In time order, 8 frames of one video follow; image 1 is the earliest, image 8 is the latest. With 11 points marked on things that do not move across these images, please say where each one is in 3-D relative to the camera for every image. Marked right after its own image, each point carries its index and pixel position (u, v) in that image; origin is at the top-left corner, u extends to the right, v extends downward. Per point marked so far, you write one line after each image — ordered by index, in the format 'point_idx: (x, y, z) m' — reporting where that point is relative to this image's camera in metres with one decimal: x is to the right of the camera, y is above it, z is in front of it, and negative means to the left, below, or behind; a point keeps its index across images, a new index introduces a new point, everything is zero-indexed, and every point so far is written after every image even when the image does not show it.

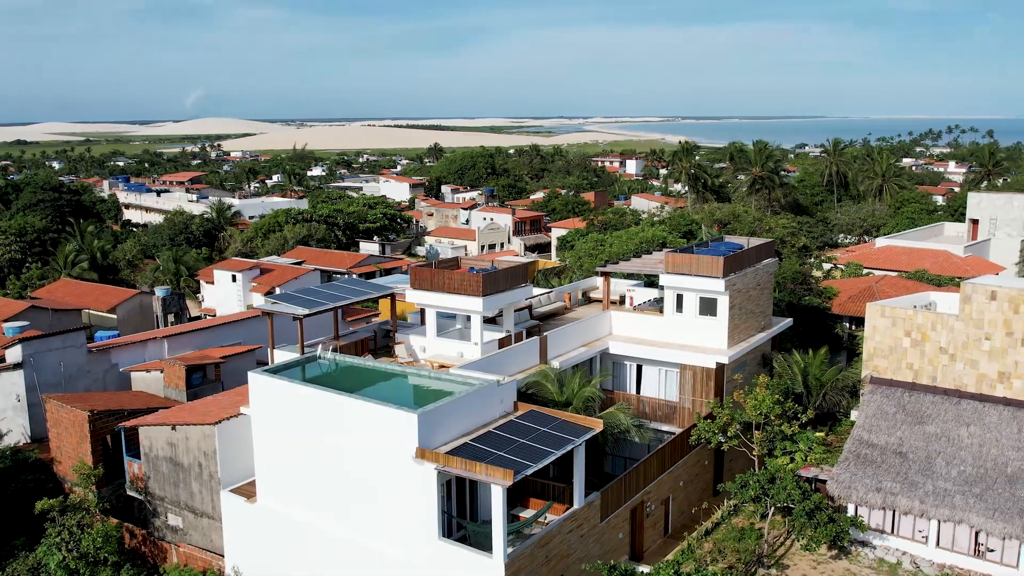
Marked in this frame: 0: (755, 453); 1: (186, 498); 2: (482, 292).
0: (+4.9, -3.3, +19.8) m
1: (-6.3, -4.1, +19.5) m
2: (-0.5, -0.1, +19.0) m
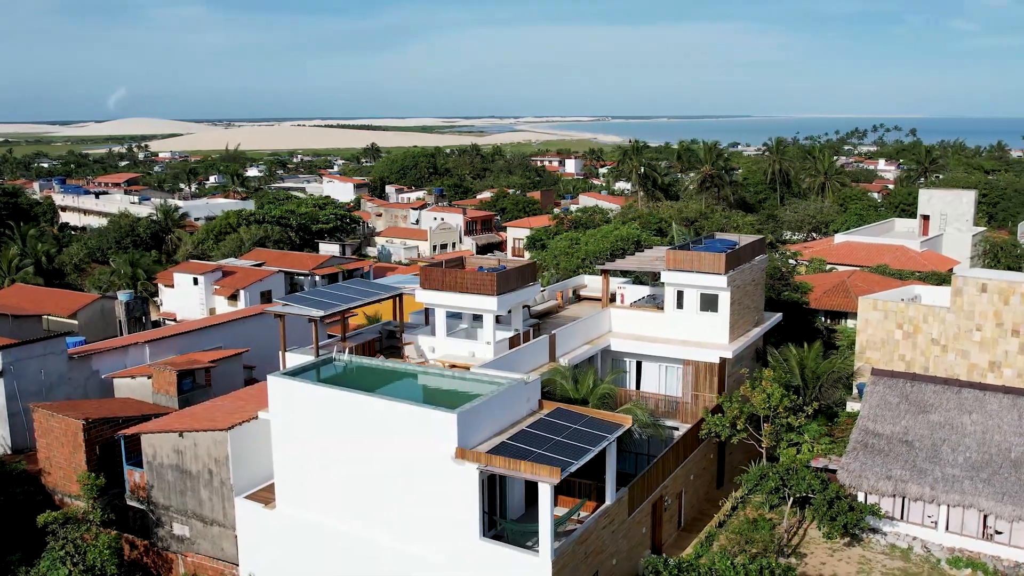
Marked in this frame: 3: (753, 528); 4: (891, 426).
0: (+5.1, -3.2, +20.2) m
1: (-6.0, -4.1, +19.1) m
2: (-0.3, -0.1, +19.0) m
3: (+4.5, -4.5, +18.5) m
4: (+7.2, -2.6, +19.0) m
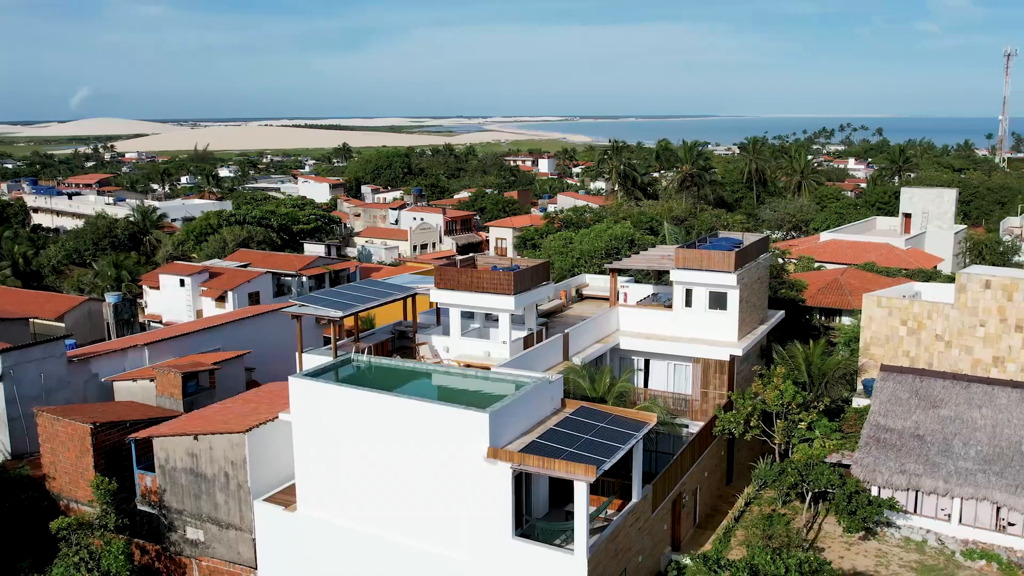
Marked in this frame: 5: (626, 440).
0: (+5.4, -3.1, +20.4) m
1: (-5.7, -4.2, +18.9) m
2: (0.0, 0.0, +19.0) m
3: (+4.8, -4.4, +18.7) m
4: (+7.5, -2.6, +19.3) m
5: (+1.8, -2.4, +15.8) m
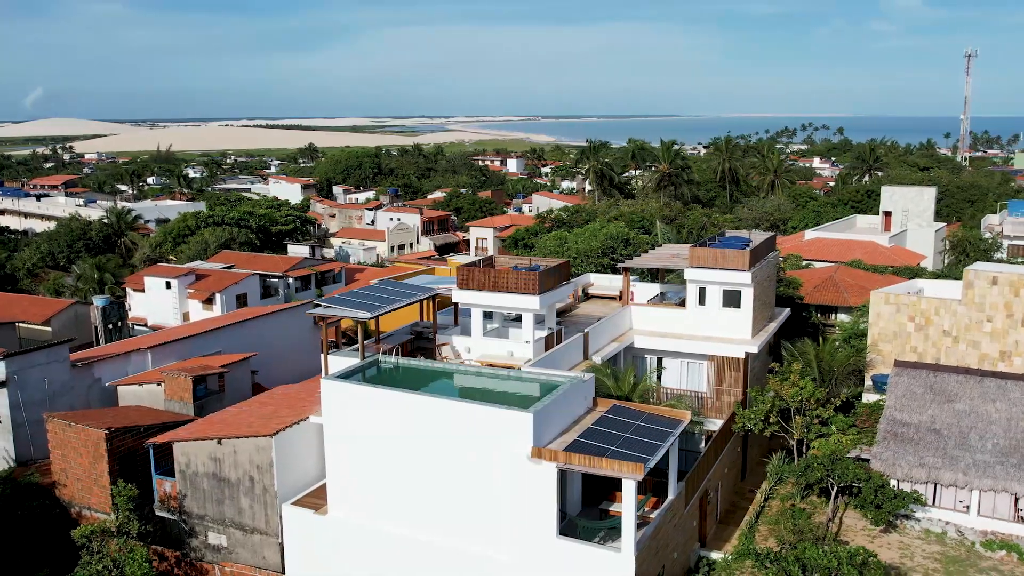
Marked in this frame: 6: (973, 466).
0: (+5.8, -3.1, +20.7) m
1: (-5.2, -4.2, +18.7) m
2: (+0.5, 0.0, +19.0) m
3: (+5.3, -4.4, +18.9) m
4: (+8.0, -2.5, +19.7) m
5: (+2.4, -2.4, +15.9) m
6: (+8.4, -3.3, +18.4) m
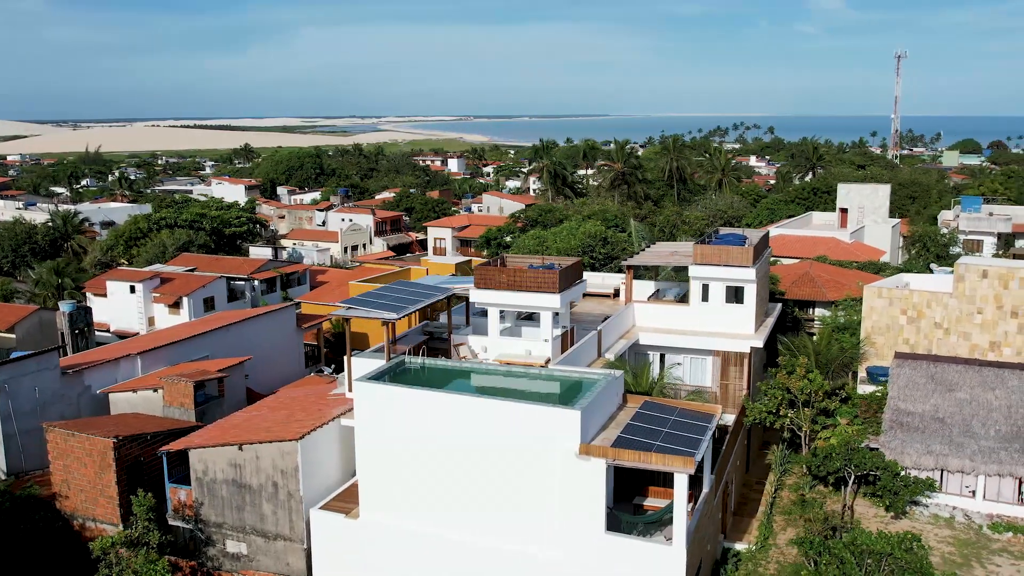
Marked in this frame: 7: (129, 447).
0: (+6.1, -3.0, +21.2) m
1: (-4.7, -4.3, +18.3) m
2: (+0.9, 0.0, +19.1) m
3: (+5.8, -4.3, +19.4) m
4: (+8.3, -2.4, +20.4) m
5: (+3.1, -2.3, +16.2) m
6: (+8.9, -3.1, +19.1) m
7: (-7.5, -3.1, +19.7) m
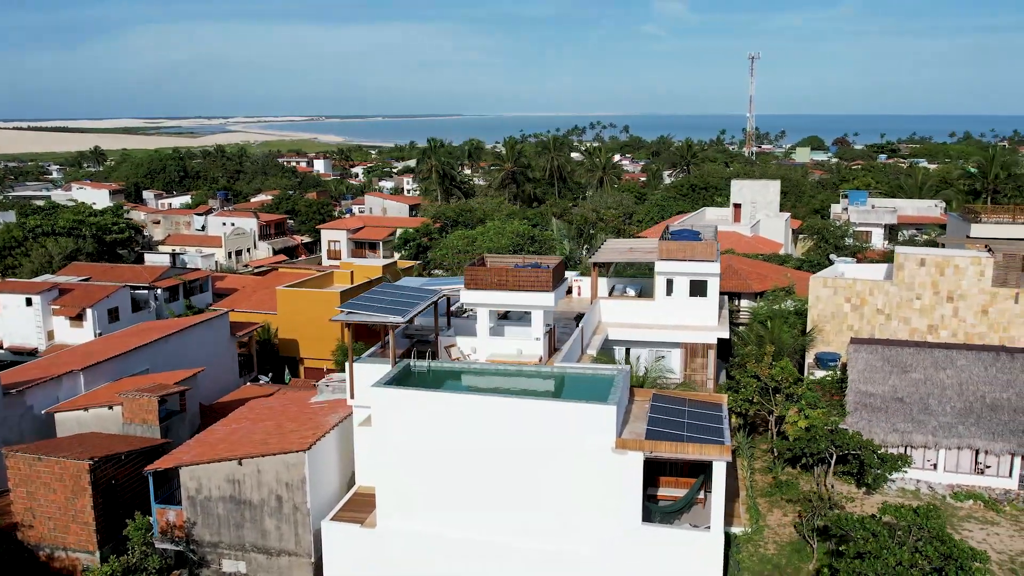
0: (+5.6, -2.8, +22.1) m
1: (-4.5, -4.4, +17.7) m
2: (+0.7, 0.0, +19.3) m
3: (+5.7, -4.1, +20.3) m
4: (+8.0, -2.1, +21.7) m
5: (+3.4, -2.2, +16.7) m
6: (+8.8, -2.9, +20.5) m
7: (-7.5, -3.3, +18.5) m
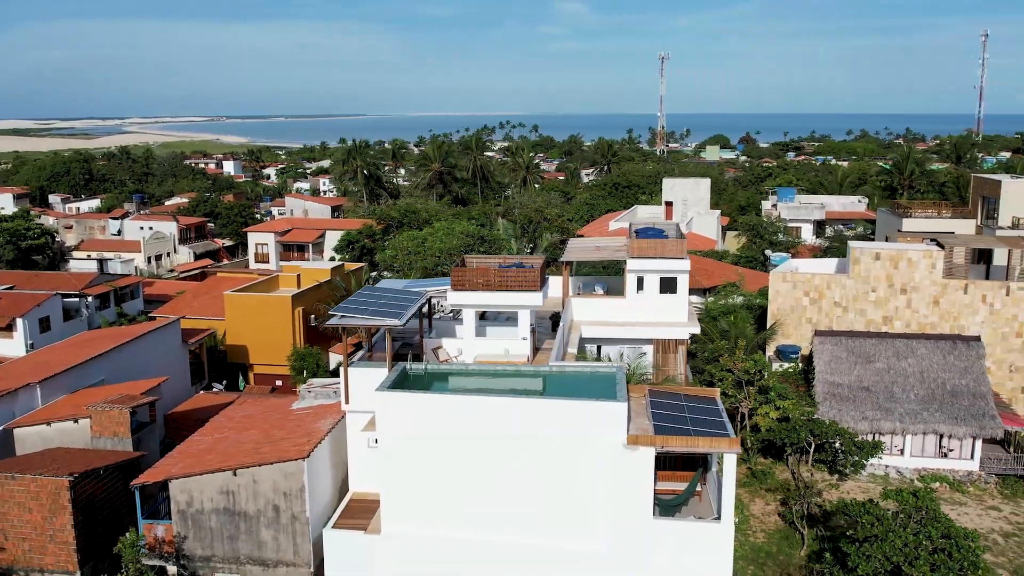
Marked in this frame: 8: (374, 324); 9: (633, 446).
0: (+5.2, -2.7, +22.7) m
1: (-4.5, -4.5, +17.2) m
2: (+0.5, 0.0, +19.4) m
3: (+5.4, -4.0, +20.9) m
4: (+7.5, -2.0, +22.5) m
5: (+3.5, -2.1, +17.1) m
6: (+8.4, -2.7, +21.4) m
7: (-7.6, -3.5, +17.8) m
8: (-2.4, -0.6, +17.4) m
9: (+1.9, -2.5, +15.5) m
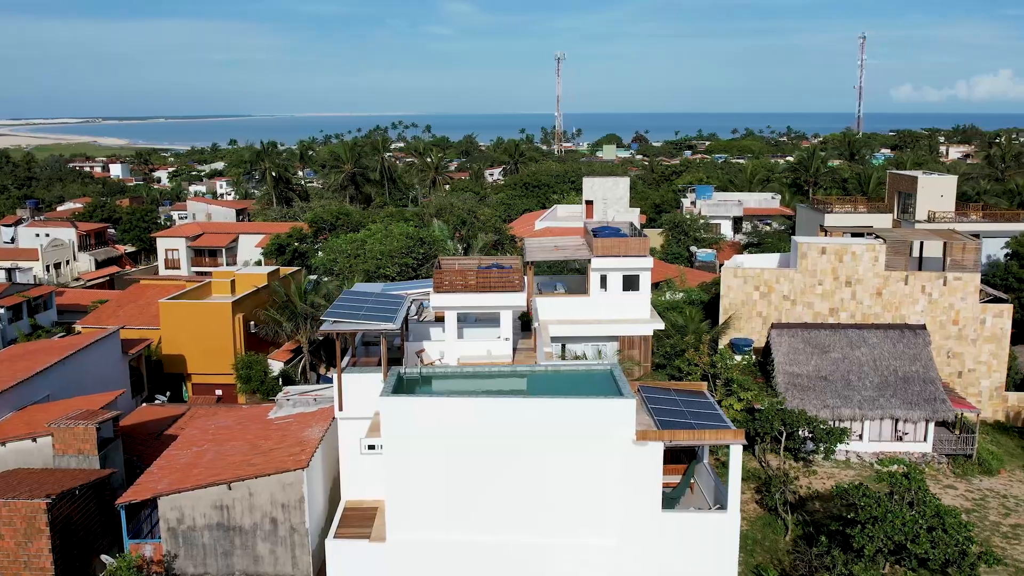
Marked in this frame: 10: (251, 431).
0: (+4.5, -2.6, +23.2) m
1: (-4.4, -4.6, +16.7) m
2: (+0.2, 0.0, +19.4) m
3: (+4.9, -3.9, +21.5) m
4: (+6.8, -1.8, +23.3) m
5: (+3.5, -2.1, +17.5) m
6: (+7.8, -2.5, +22.3) m
7: (-7.6, -3.7, +16.9) m
8: (-2.5, -0.7, +17.1) m
9: (+2.0, -2.4, +15.7) m
10: (-4.9, -2.6, +18.7) m
